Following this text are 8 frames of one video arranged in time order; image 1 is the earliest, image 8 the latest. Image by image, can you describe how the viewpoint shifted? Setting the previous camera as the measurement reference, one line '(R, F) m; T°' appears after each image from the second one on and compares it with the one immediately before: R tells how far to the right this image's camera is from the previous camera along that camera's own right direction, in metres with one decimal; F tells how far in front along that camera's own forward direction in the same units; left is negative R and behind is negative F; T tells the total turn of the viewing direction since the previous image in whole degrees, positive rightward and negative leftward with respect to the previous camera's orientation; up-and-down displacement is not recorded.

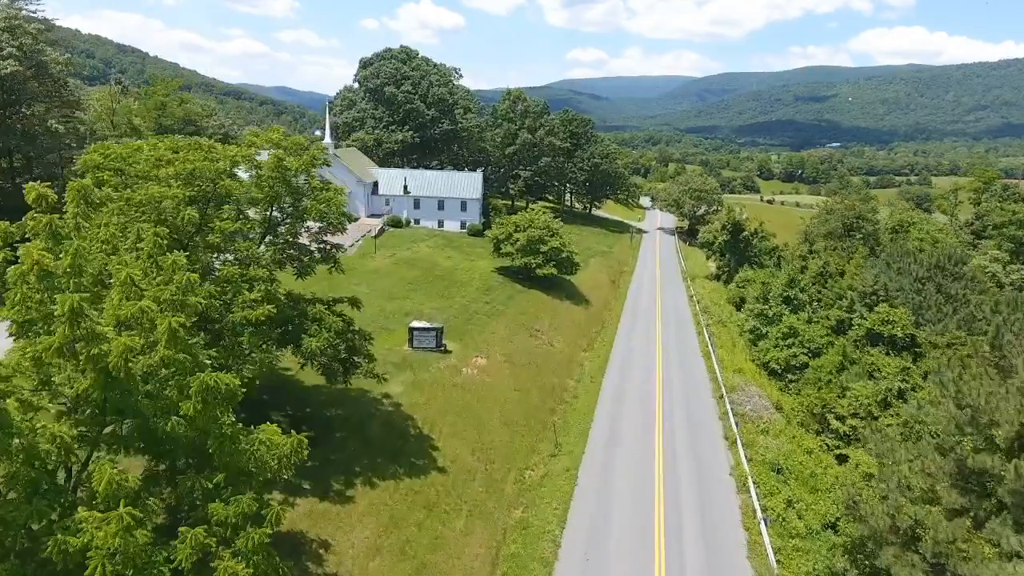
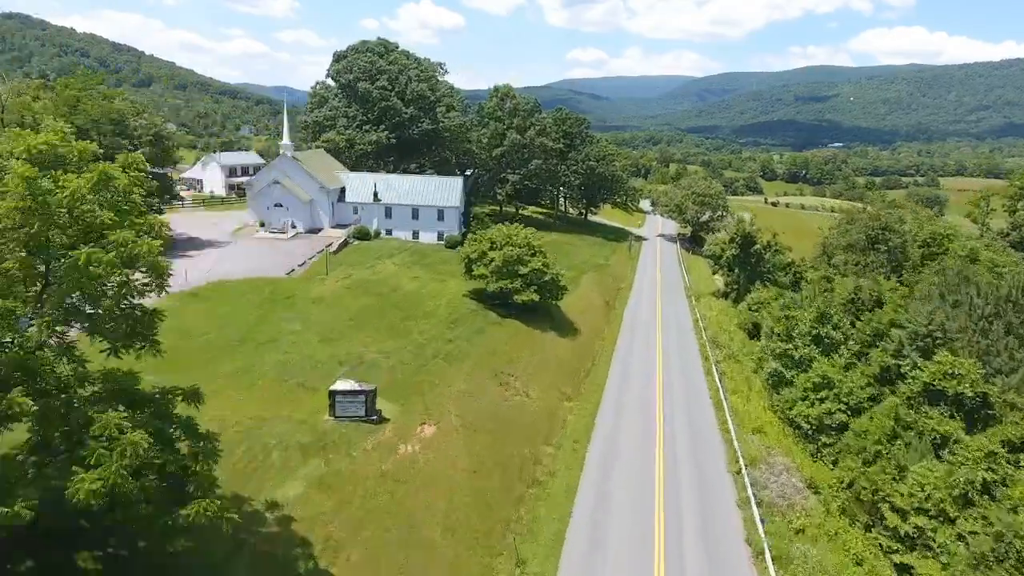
(+1.7, +7.8) m; 0°
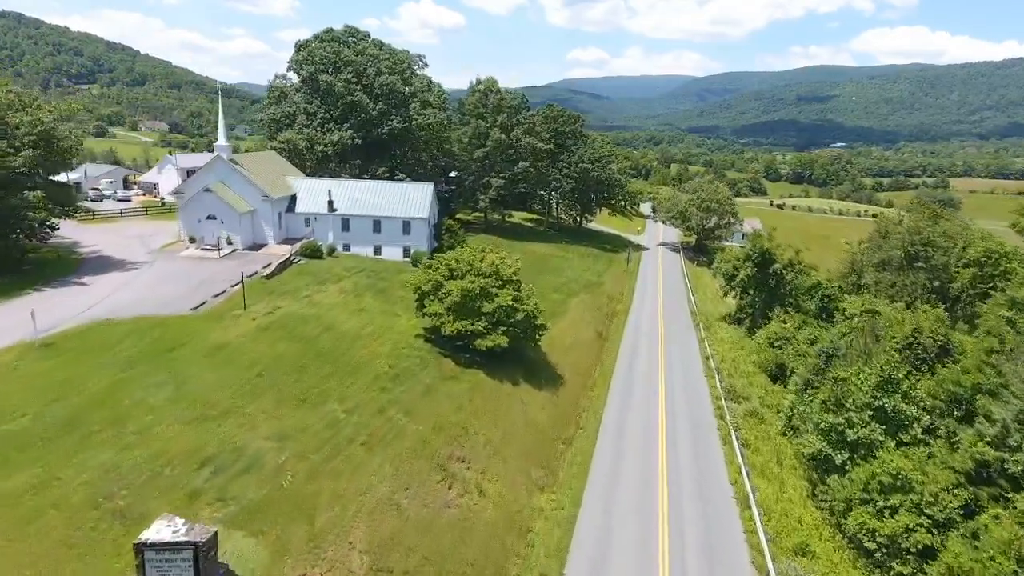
(+1.9, +9.2) m; 0°
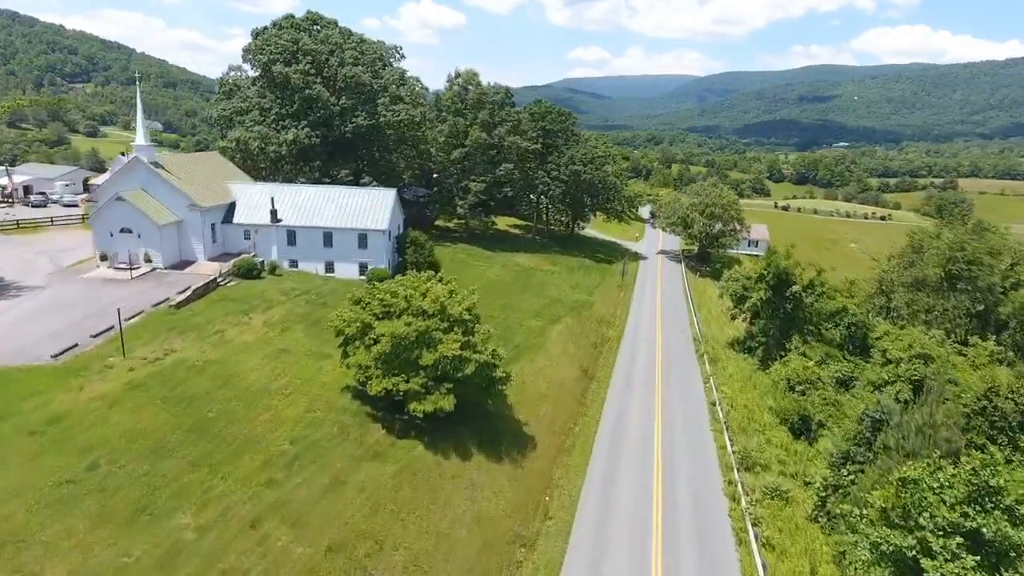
(+2.0, +7.8) m; 0°
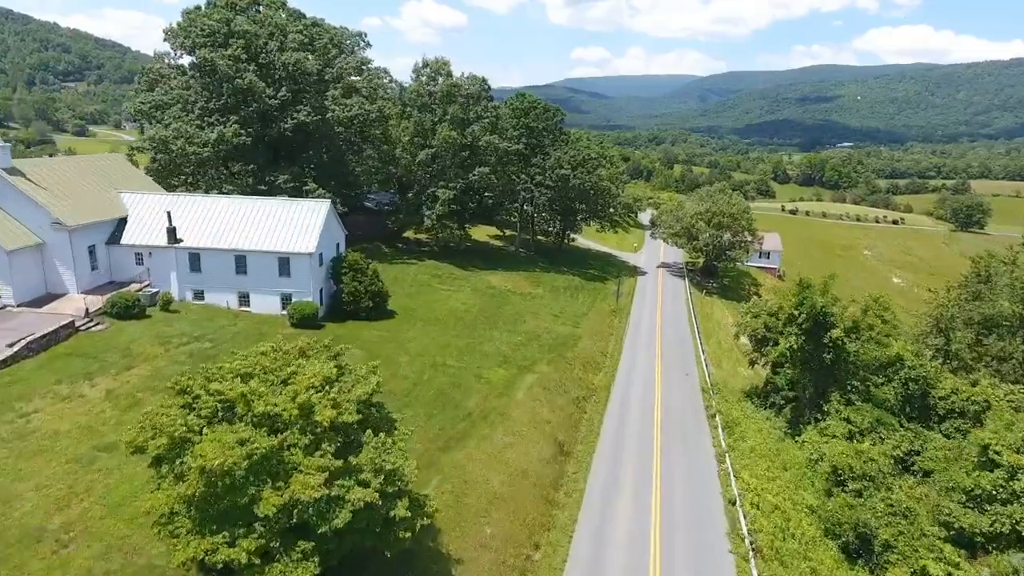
(+2.3, +9.9) m; 0°
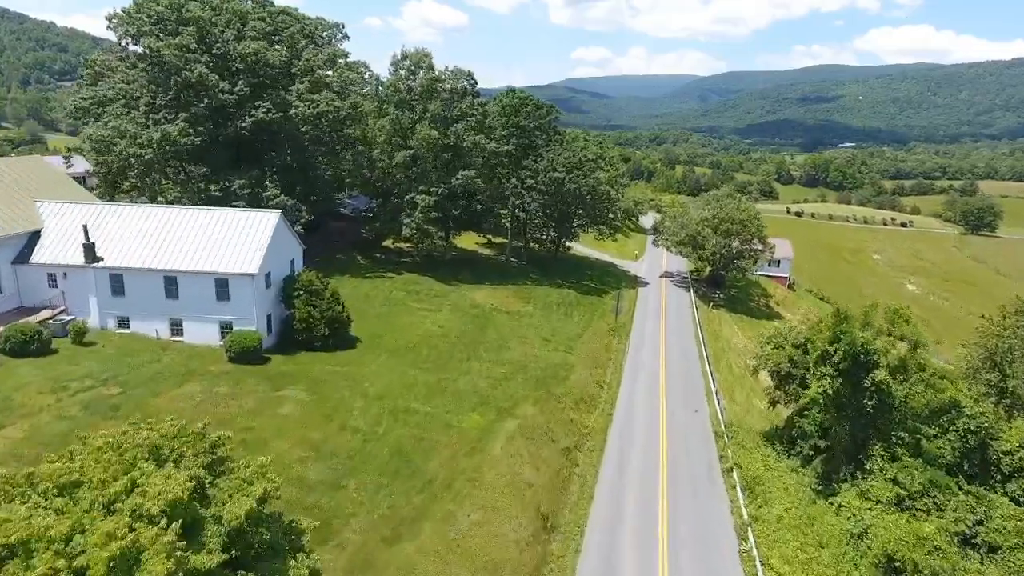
(+1.0, +5.7) m; 0°
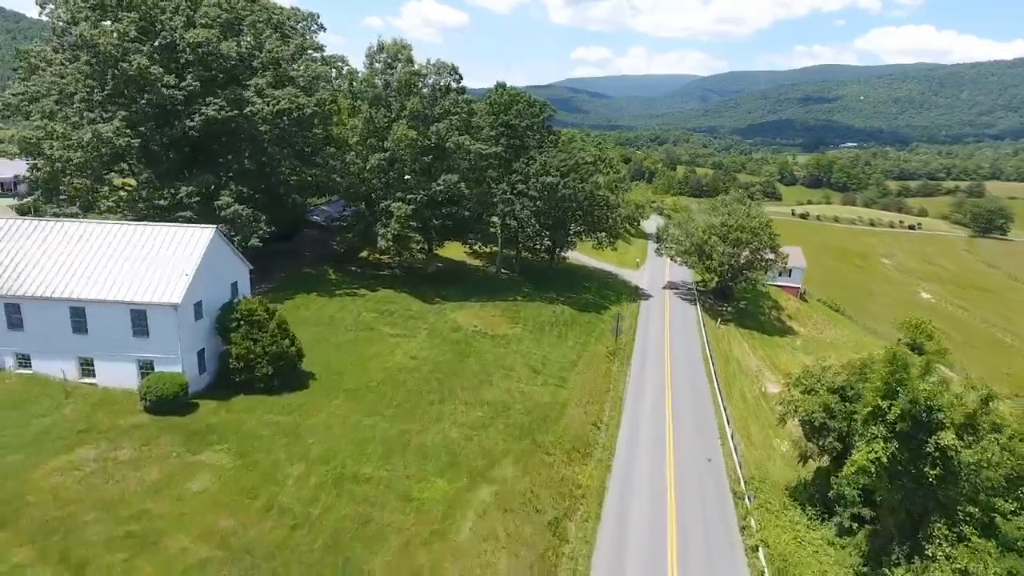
(+0.9, +5.5) m; 0°
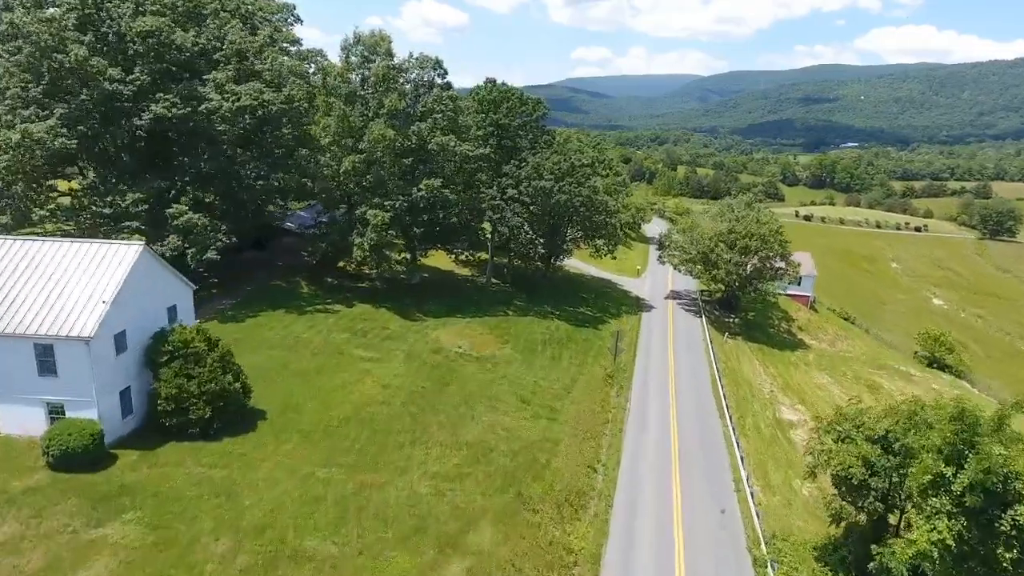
(+0.7, +4.3) m; 0°
